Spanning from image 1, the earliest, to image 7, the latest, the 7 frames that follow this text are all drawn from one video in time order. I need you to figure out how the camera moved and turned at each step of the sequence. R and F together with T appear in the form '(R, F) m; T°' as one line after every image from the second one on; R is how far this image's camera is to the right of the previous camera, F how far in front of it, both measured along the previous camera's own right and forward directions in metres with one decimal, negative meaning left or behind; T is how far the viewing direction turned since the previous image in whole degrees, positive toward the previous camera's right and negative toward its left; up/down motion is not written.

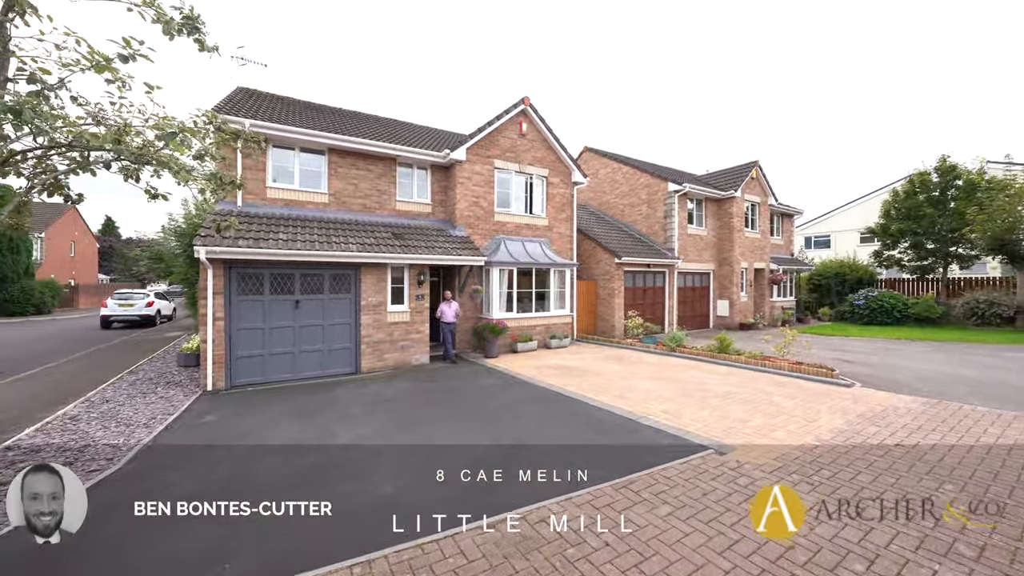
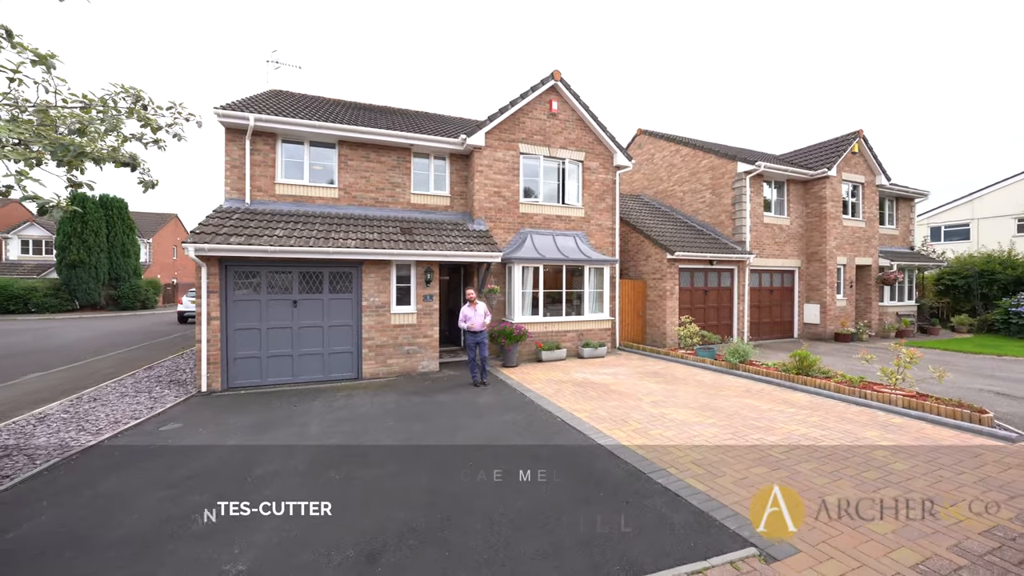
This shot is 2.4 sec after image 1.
(+1.2, +1.6) m; -10°
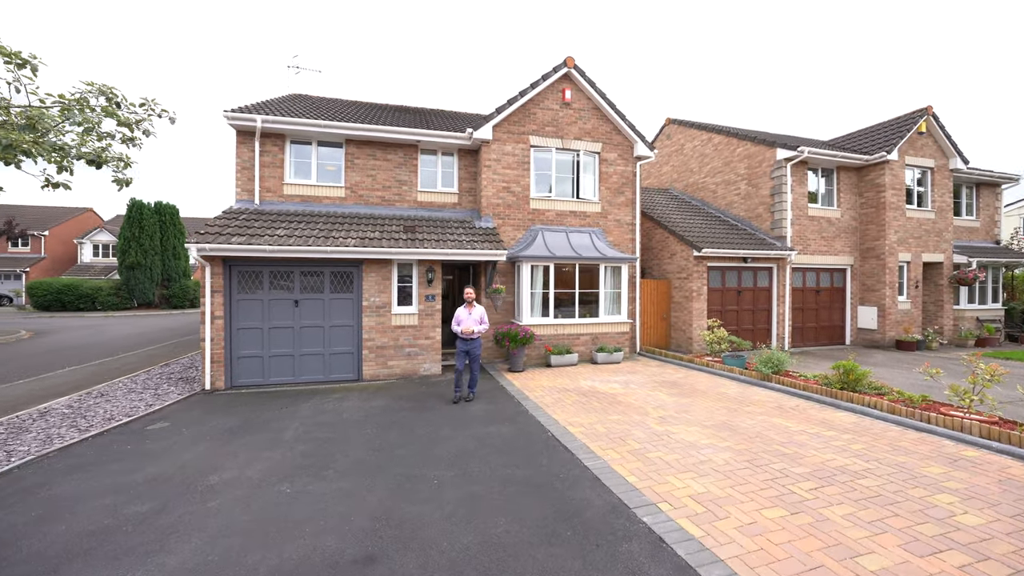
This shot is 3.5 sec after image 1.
(+0.8, +0.6) m; -6°
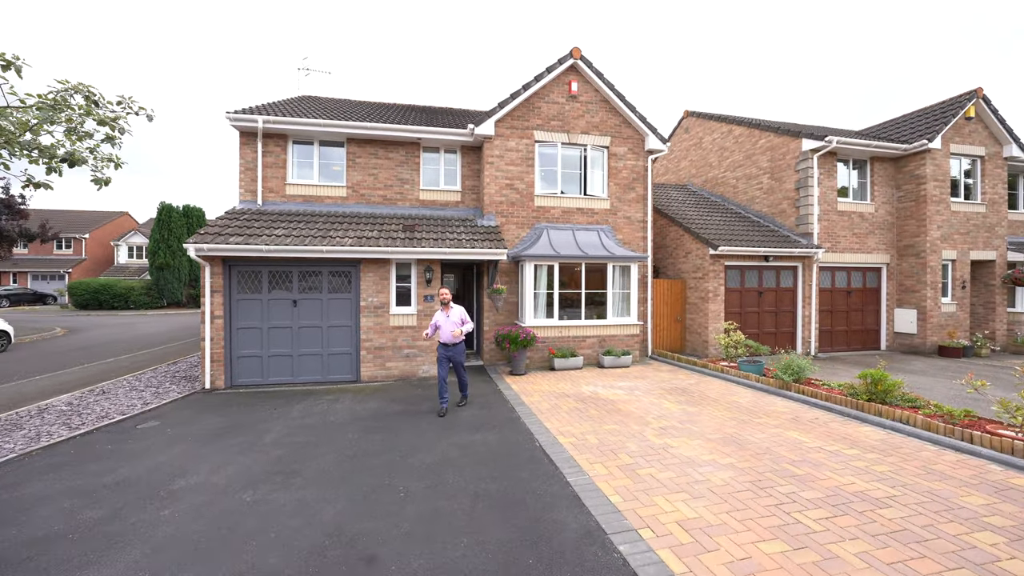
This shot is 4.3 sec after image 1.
(+0.5, +0.3) m; -3°
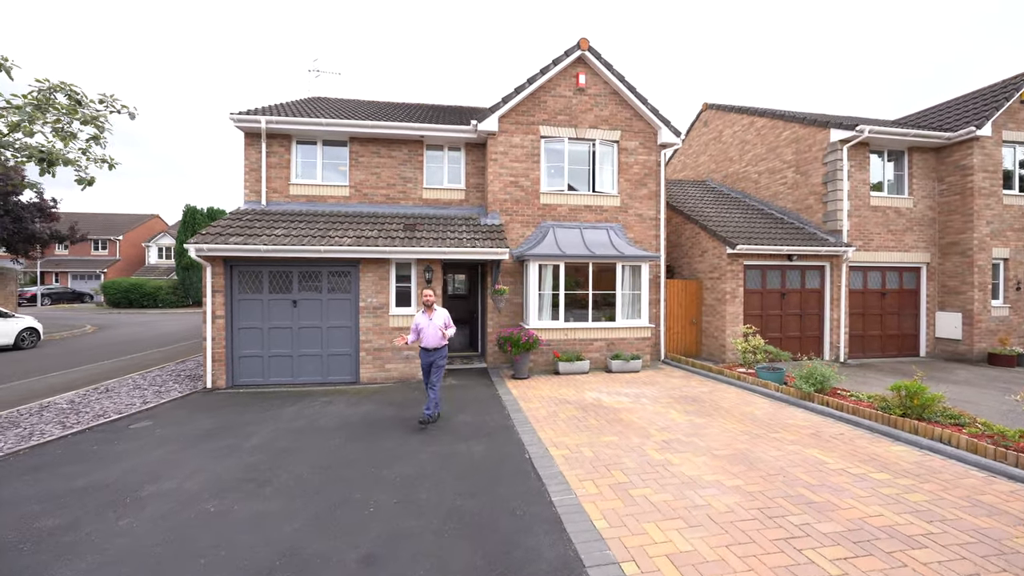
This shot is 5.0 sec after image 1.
(+0.4, +0.3) m; -3°
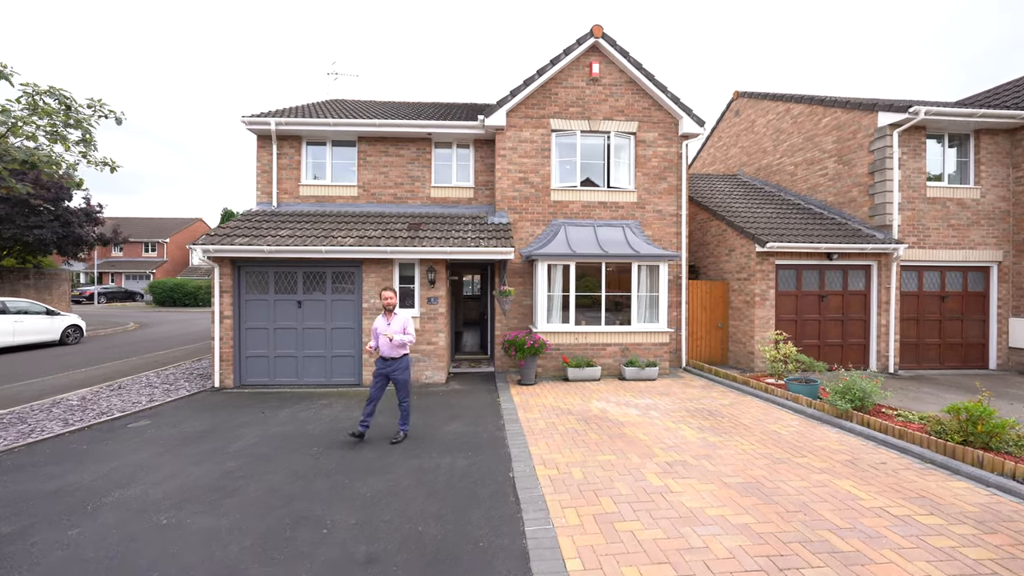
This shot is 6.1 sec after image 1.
(+0.5, +0.4) m; -5°
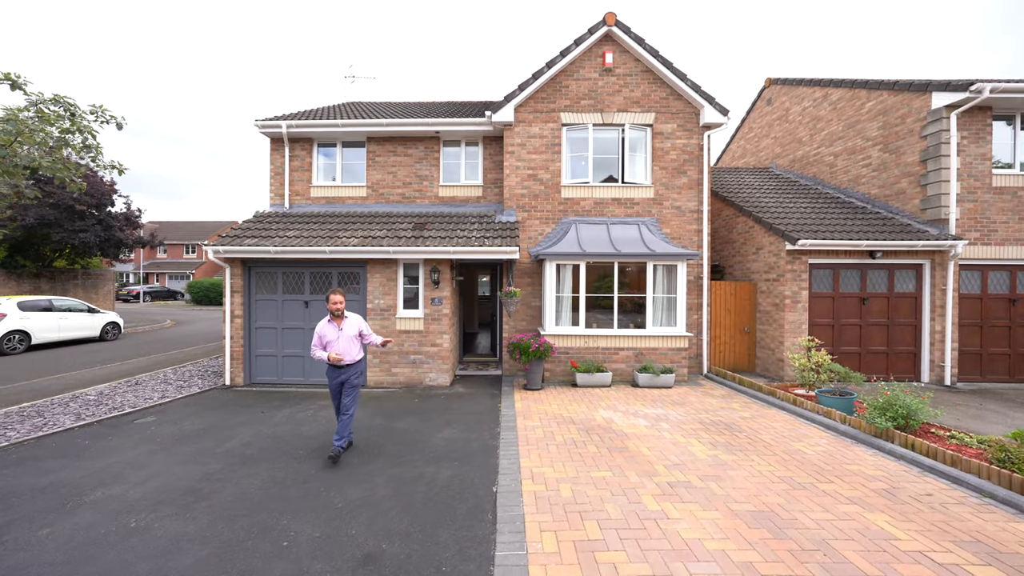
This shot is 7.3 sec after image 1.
(+0.5, +0.3) m; -4°
